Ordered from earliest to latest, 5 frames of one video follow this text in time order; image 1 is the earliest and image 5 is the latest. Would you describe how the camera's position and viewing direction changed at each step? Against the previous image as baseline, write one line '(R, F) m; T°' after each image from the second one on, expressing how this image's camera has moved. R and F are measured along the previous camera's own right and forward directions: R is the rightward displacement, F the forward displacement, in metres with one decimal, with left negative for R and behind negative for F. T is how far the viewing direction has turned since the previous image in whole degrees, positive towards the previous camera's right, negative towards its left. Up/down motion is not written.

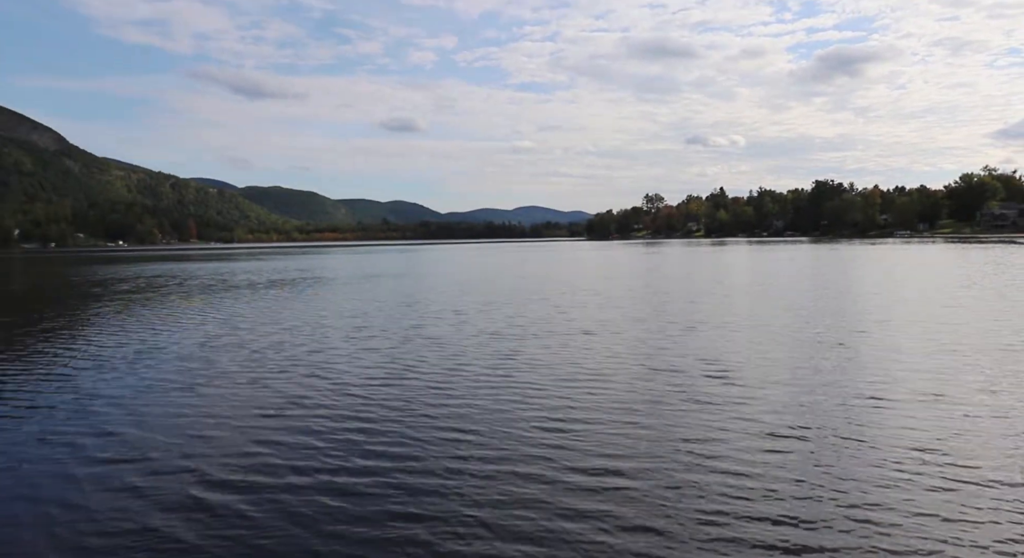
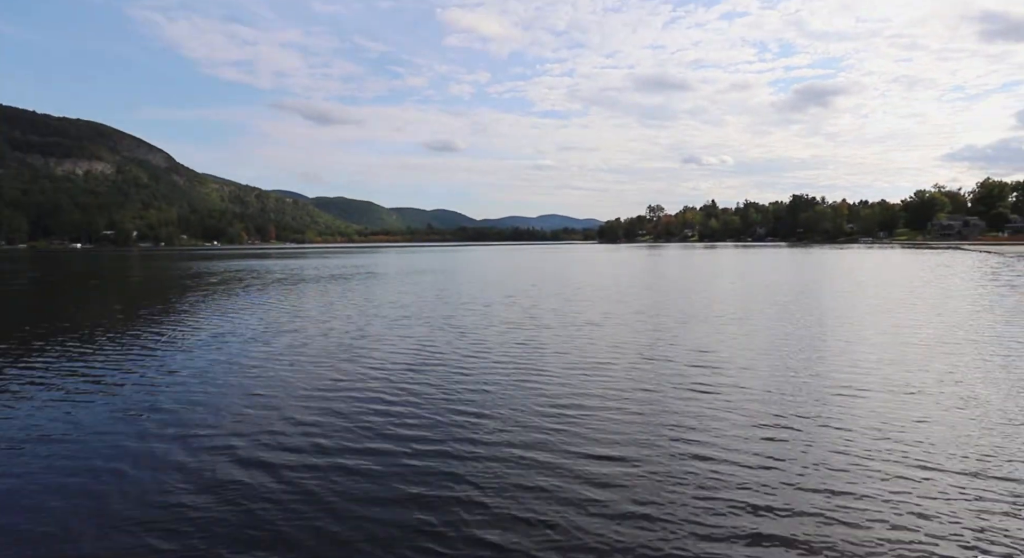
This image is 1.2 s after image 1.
(-0.5, -4.9) m; -1°
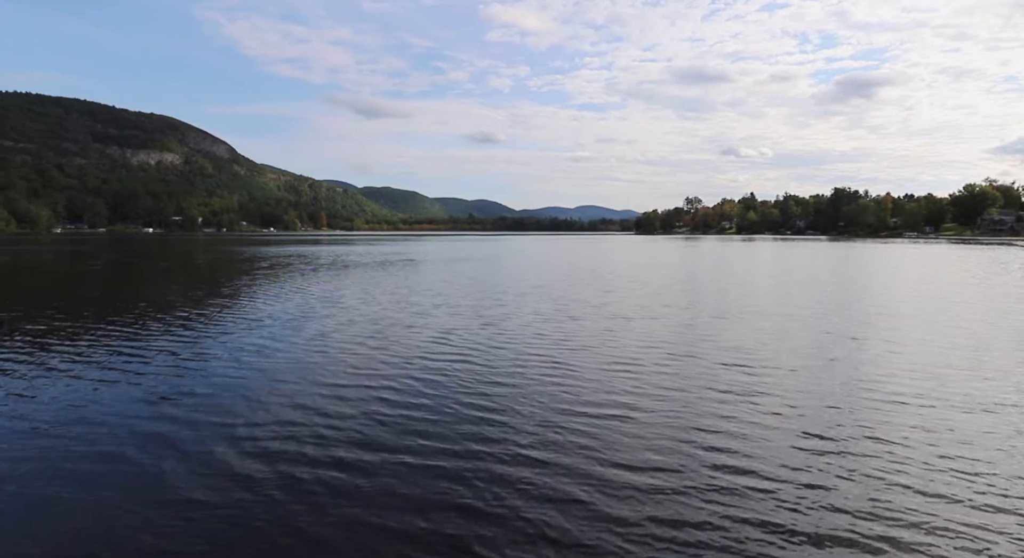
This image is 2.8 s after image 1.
(+0.8, -1.0) m; -5°
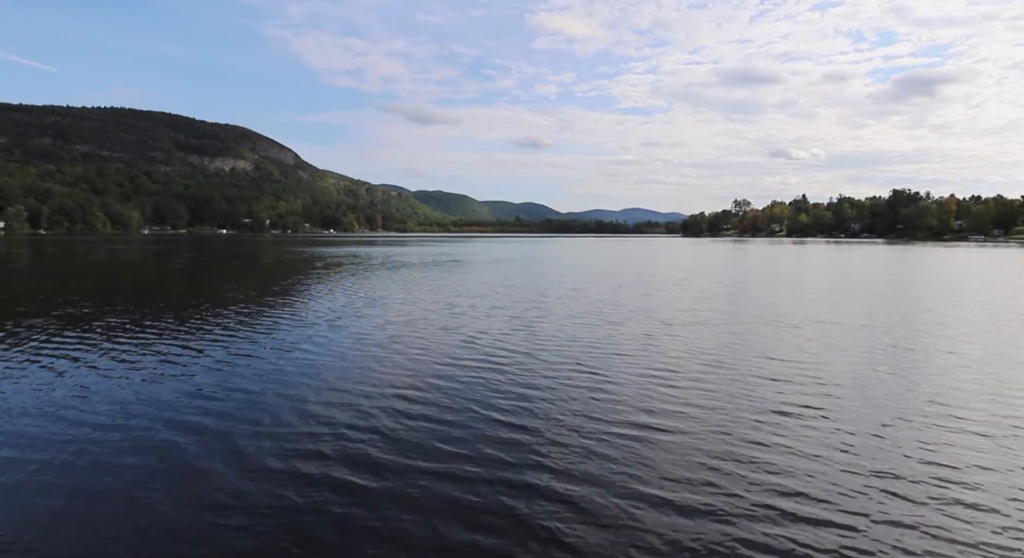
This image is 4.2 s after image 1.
(+1.4, -0.8) m; -7°
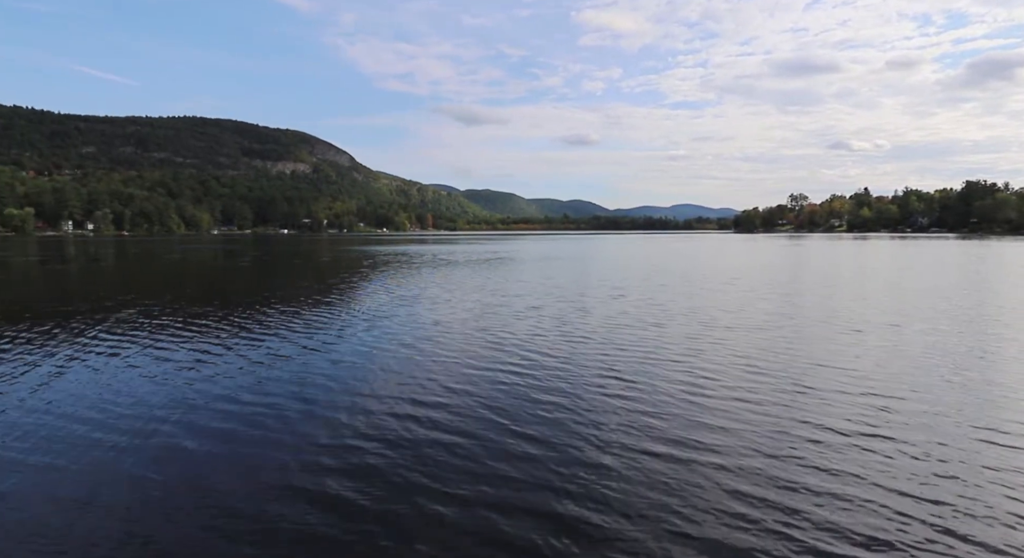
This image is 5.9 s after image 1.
(+1.1, -0.2) m; -6°
